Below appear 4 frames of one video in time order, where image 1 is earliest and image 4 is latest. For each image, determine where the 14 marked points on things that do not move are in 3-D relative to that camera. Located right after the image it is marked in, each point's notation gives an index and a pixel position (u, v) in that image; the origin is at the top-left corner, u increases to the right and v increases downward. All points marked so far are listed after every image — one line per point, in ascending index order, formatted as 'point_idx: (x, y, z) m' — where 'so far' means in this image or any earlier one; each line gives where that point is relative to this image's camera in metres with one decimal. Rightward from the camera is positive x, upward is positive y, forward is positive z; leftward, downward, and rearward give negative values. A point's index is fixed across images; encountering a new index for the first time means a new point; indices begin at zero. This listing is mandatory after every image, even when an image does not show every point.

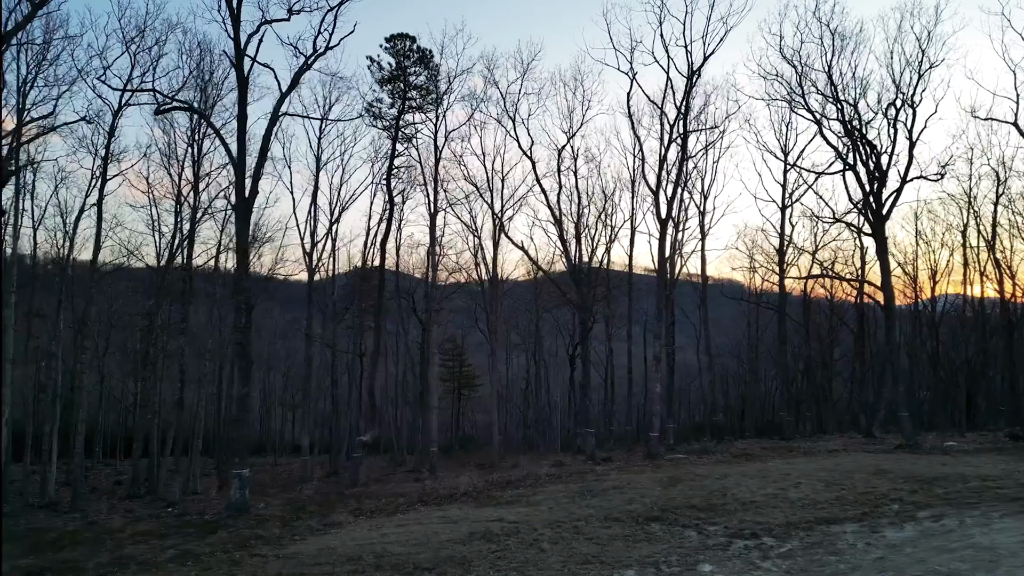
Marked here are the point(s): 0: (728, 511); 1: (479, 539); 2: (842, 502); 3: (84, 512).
0: (+2.9, -3.0, +9.9) m
1: (-0.4, -3.0, +8.8) m
2: (+4.6, -2.9, +10.3) m
3: (-10.0, -5.2, +17.4) m
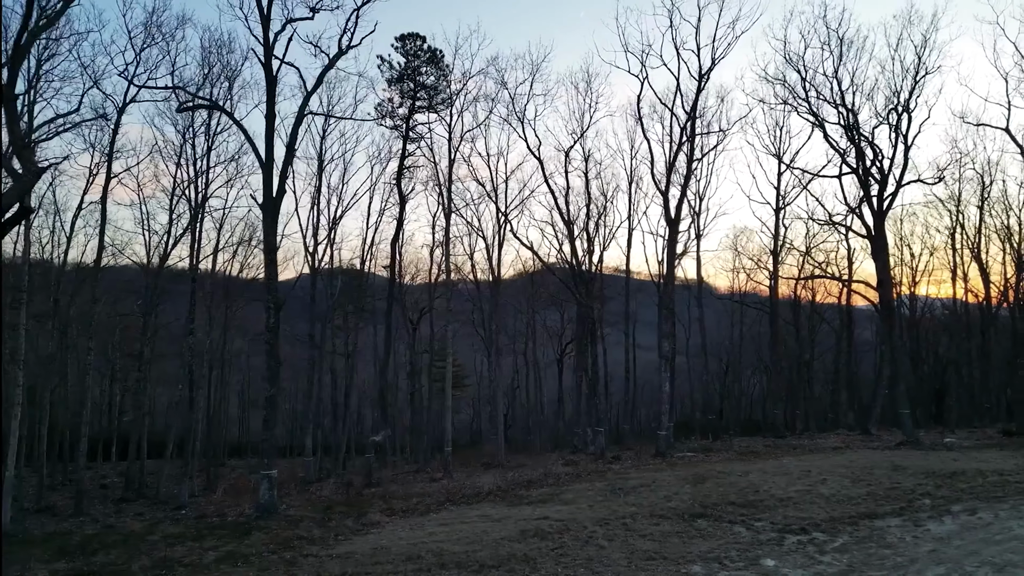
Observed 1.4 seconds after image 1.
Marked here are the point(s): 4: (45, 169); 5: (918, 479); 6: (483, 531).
0: (+3.5, -3.0, +10.1) m
1: (+0.3, -3.0, +8.9) m
2: (+5.2, -3.0, +10.5) m
3: (-9.7, -5.2, +17.1) m
4: (-6.8, +1.8, +11.0) m
5: (+6.5, -3.1, +12.0) m
6: (-0.3, -3.1, +9.5) m
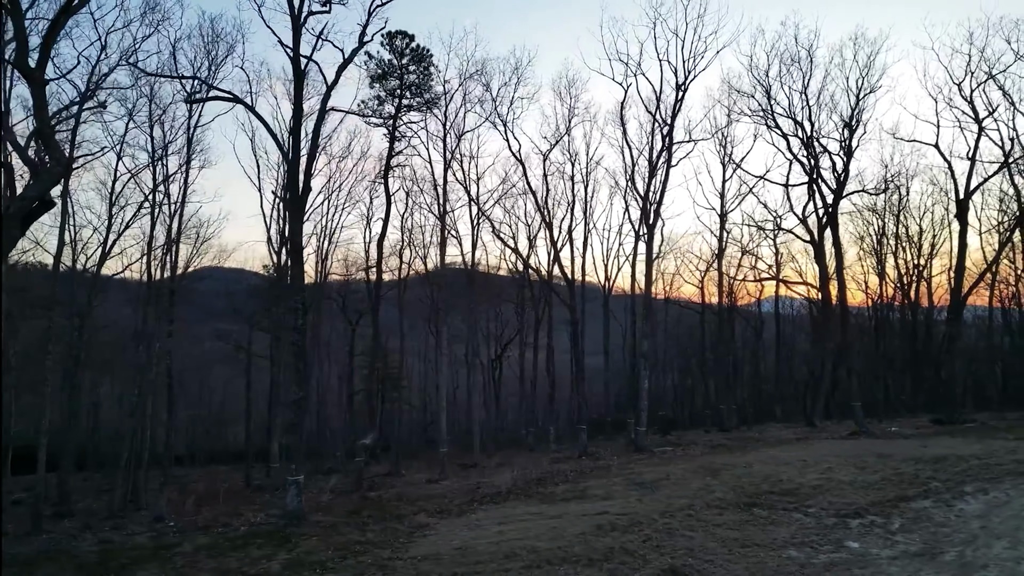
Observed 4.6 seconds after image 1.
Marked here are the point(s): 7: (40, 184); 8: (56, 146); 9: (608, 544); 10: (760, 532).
0: (+4.3, -3.0, +10.8) m
1: (+1.3, -3.0, +9.2) m
2: (+5.9, -3.0, +11.5) m
3: (-9.8, -5.2, +15.9) m
4: (-6.1, +1.8, +10.3) m
5: (+7.0, -3.1, +13.1) m
6: (+0.6, -3.1, +9.7) m
7: (-6.3, +1.4, +9.9) m
8: (-6.0, +1.9, +9.9) m
9: (+1.1, -2.9, +8.5) m
10: (+2.9, -2.9, +8.8) m
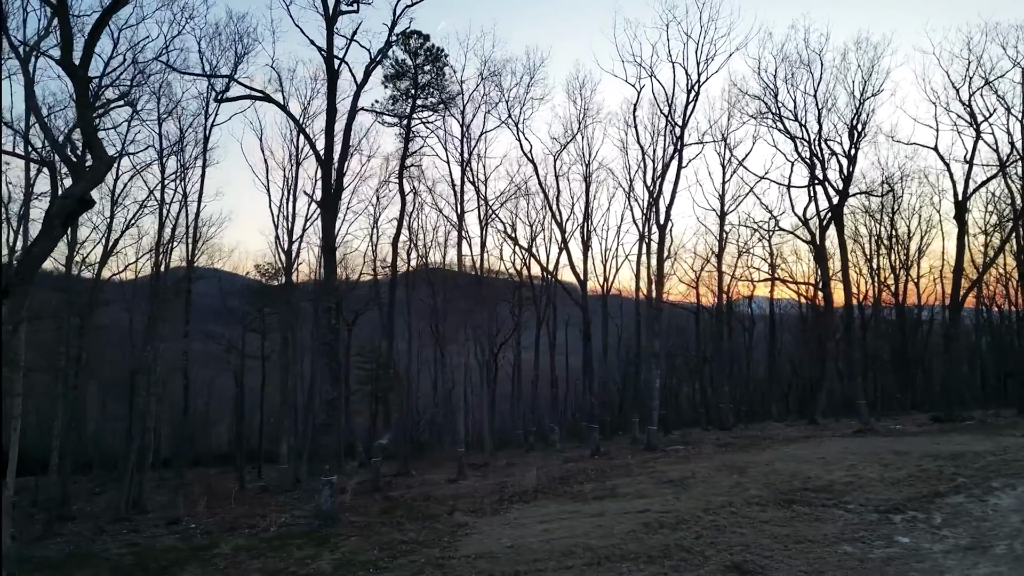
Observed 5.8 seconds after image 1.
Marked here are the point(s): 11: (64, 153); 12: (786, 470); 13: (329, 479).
0: (+4.8, -3.0, +11.0) m
1: (+1.9, -3.0, +9.3) m
2: (+6.4, -3.0, +11.7) m
3: (-9.4, -5.2, +15.7) m
4: (-5.5, +1.8, +10.1) m
5: (+7.5, -3.1, +13.4) m
6: (+1.2, -3.1, +9.7) m
7: (-5.7, +1.4, +9.8) m
8: (-5.4, +1.9, +9.8) m
9: (+1.7, -2.9, +8.6) m
10: (+3.5, -2.9, +8.9) m
11: (-6.1, +1.8, +10.1) m
12: (+4.8, -3.2, +13.3) m
13: (-3.0, -3.1, +12.2) m
